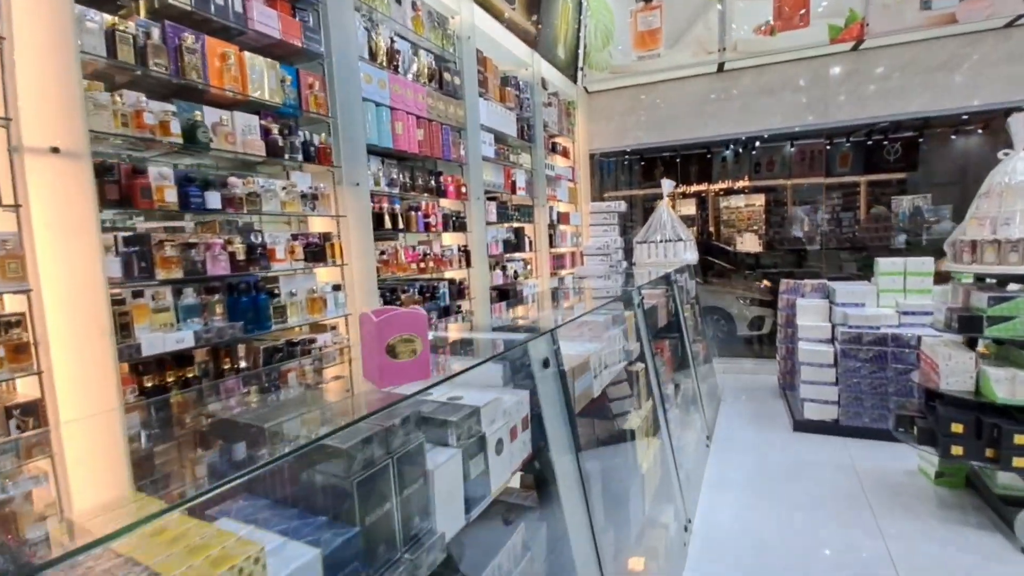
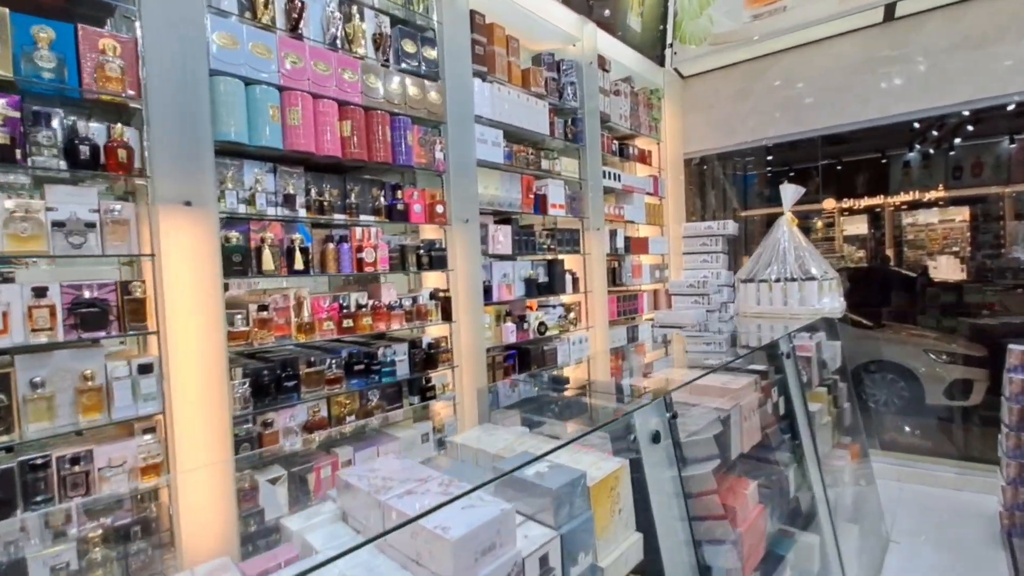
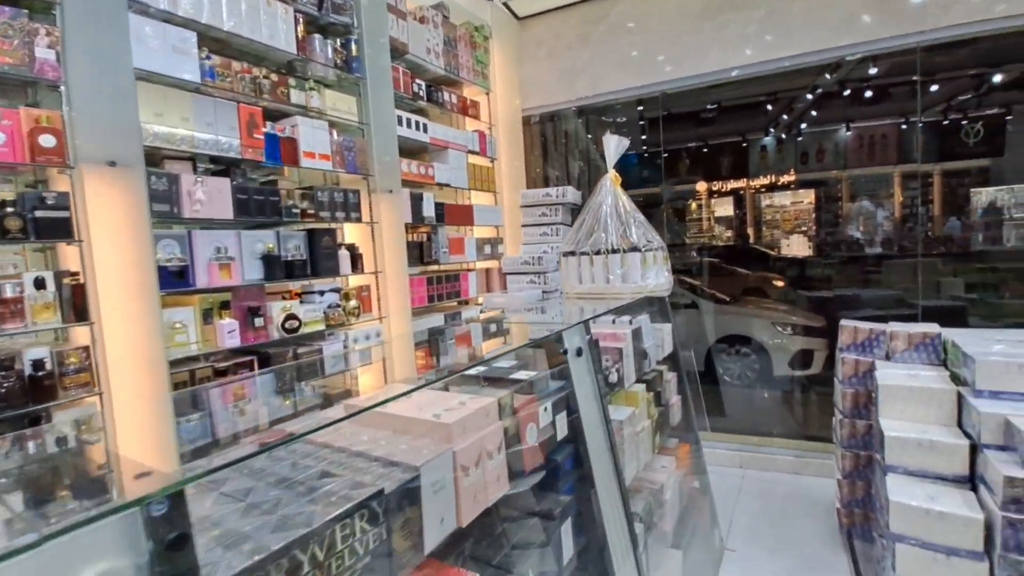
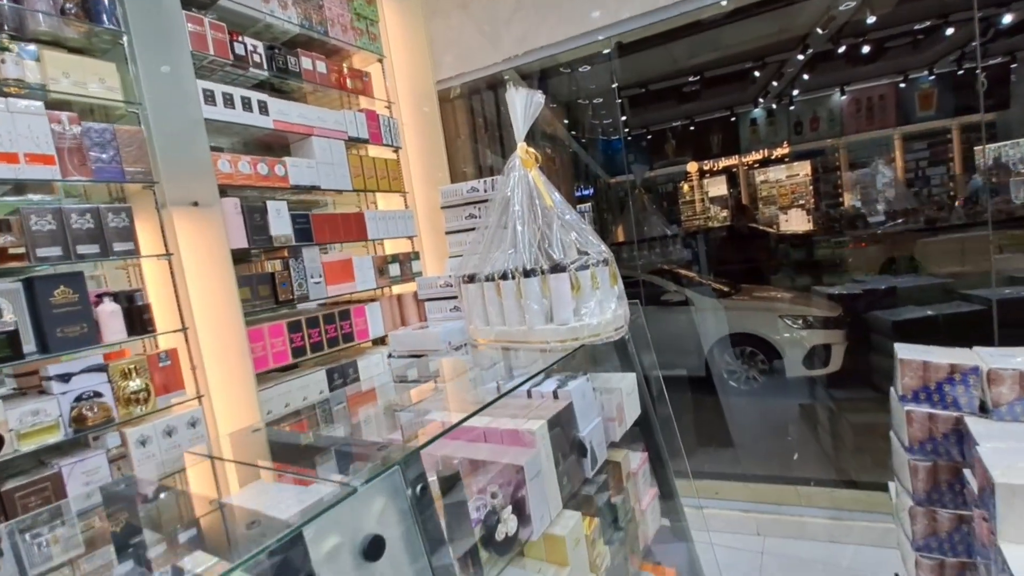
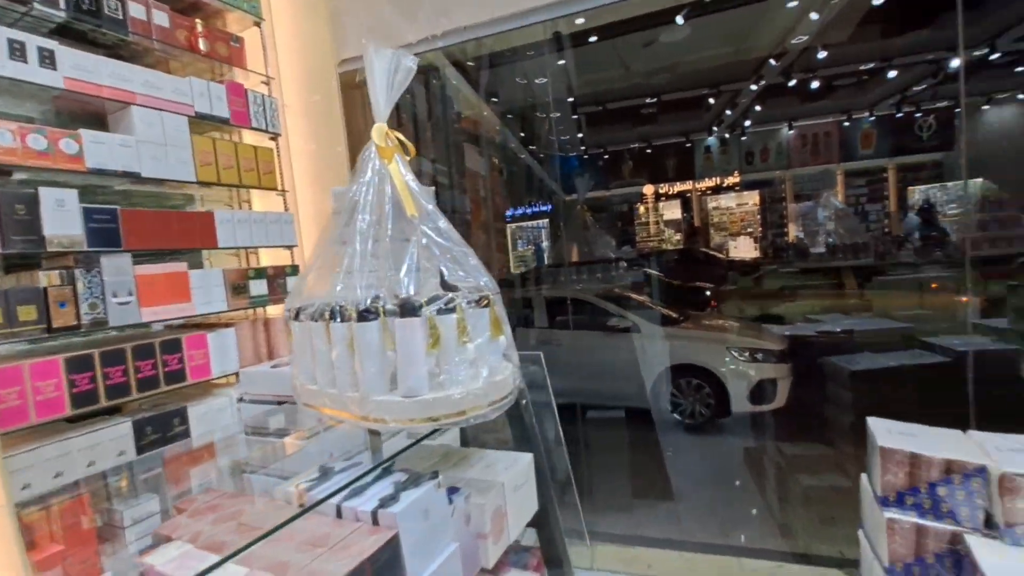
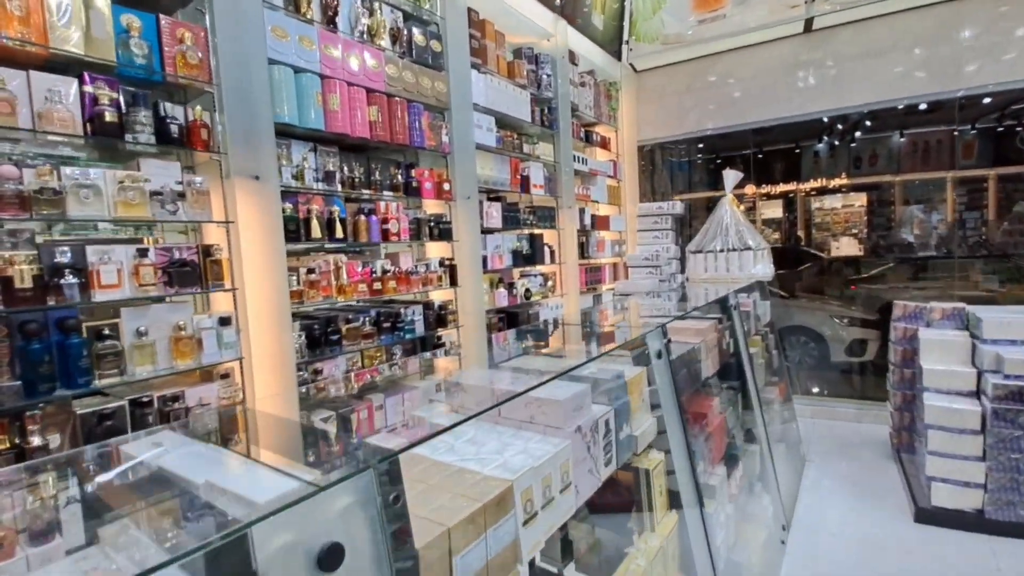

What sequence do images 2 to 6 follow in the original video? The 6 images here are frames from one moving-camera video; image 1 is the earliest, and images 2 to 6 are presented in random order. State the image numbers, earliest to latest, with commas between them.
6, 2, 3, 4, 5
